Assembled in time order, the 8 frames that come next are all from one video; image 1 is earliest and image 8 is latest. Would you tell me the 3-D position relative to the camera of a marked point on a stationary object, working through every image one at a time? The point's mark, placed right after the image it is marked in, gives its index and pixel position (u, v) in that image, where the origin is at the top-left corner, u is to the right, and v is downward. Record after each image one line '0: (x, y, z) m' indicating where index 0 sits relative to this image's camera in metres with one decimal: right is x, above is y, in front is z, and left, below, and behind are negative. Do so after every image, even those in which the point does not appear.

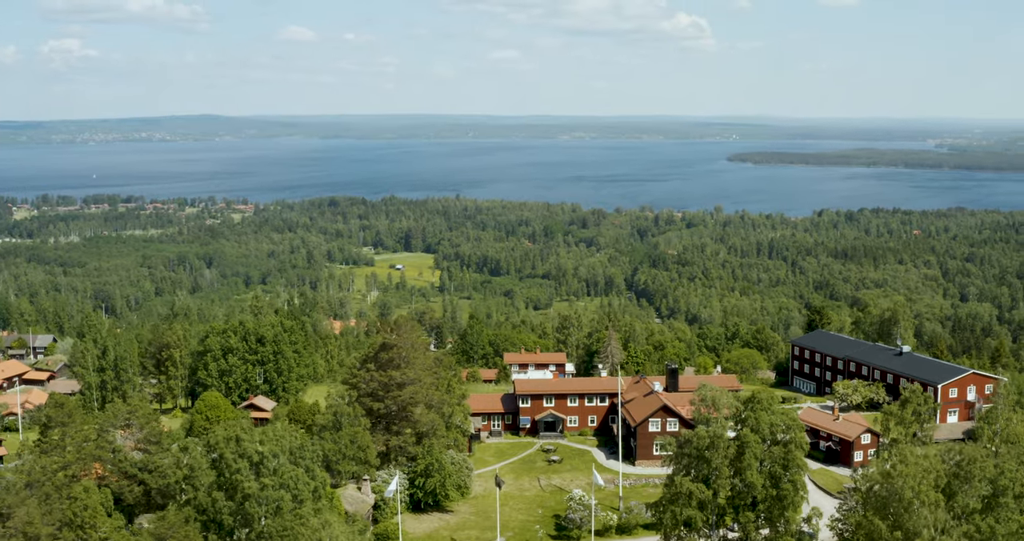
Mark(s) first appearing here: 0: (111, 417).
0: (-8.8, -3.2, +19.8) m
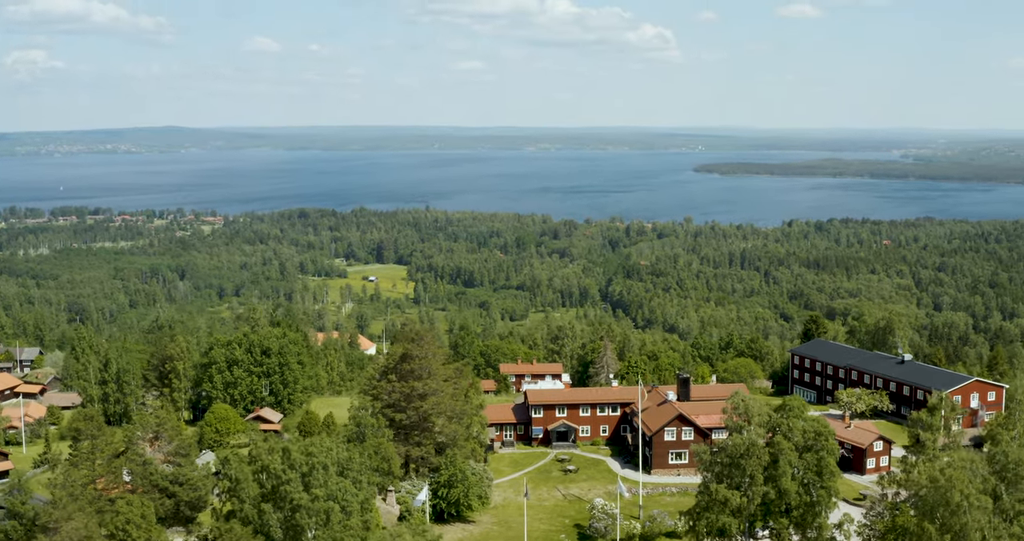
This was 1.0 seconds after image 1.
0: (-8.1, -3.5, +19.7) m
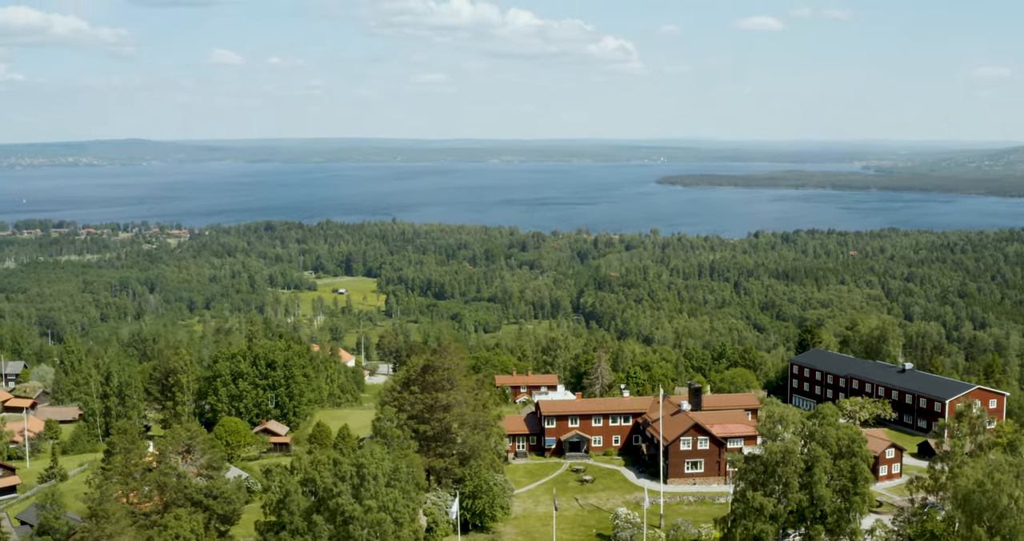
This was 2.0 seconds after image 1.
0: (-7.4, -3.7, +19.6) m
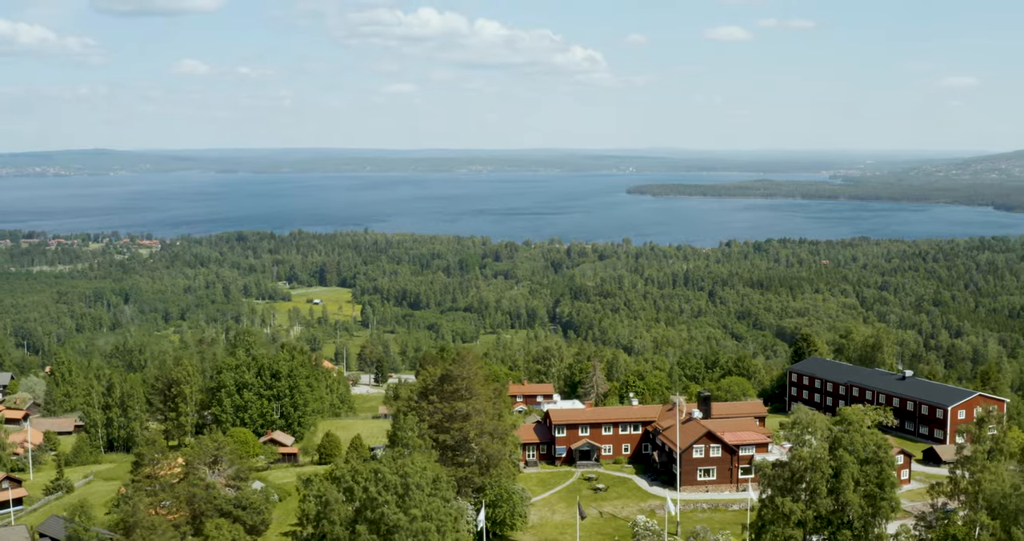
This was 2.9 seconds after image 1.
0: (-6.7, -4.0, +19.5) m
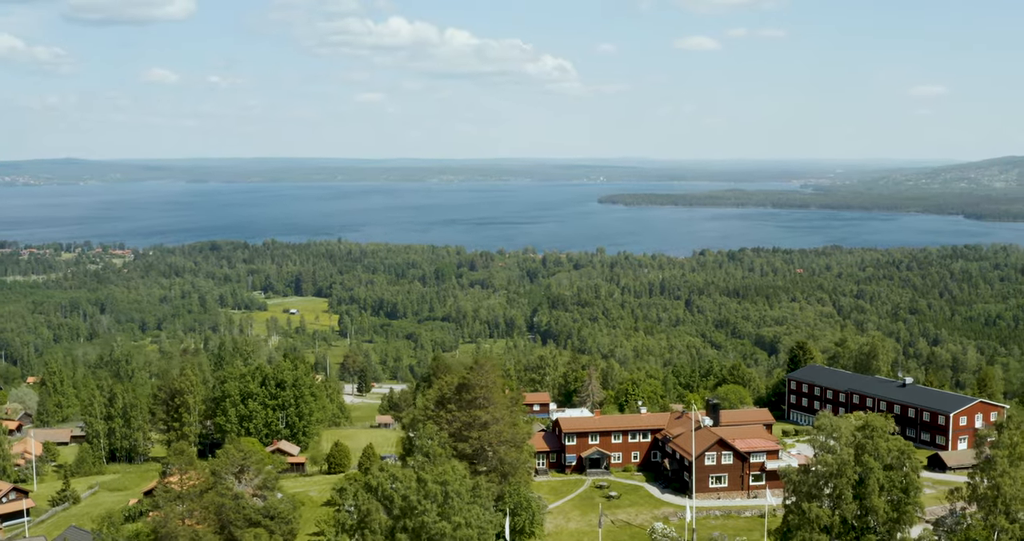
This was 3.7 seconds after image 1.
0: (-6.2, -4.2, +19.5) m
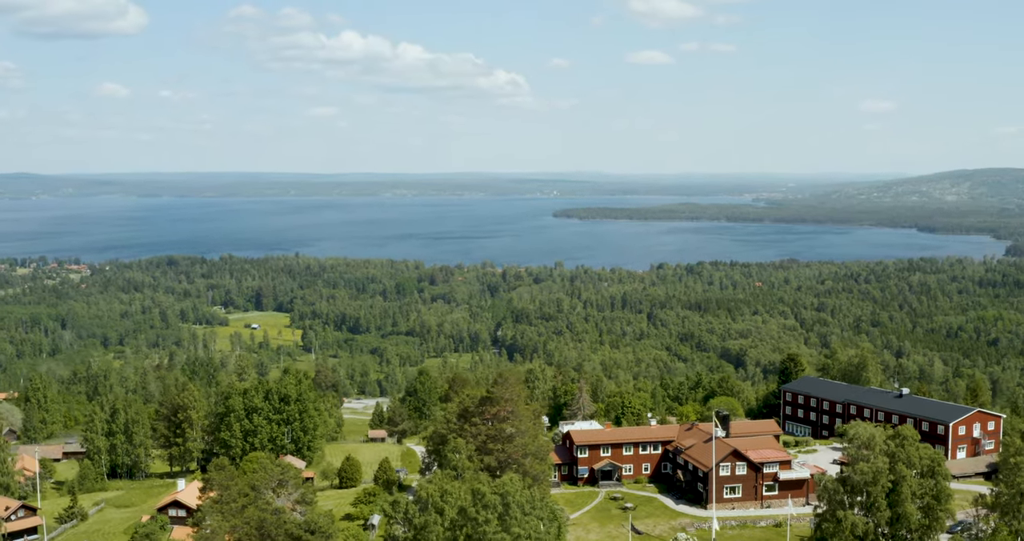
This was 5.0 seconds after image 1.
0: (-5.4, -4.5, +19.5) m
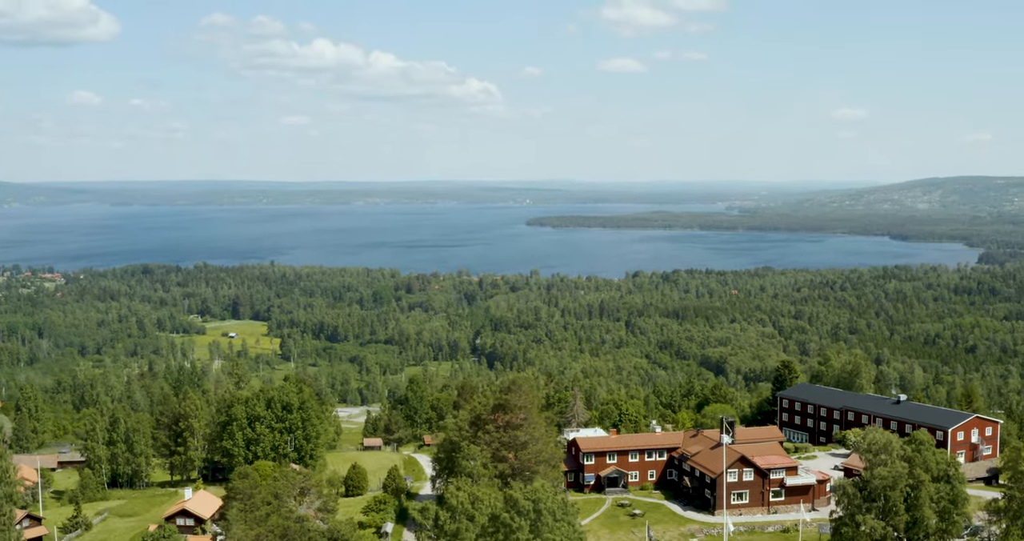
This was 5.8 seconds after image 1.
0: (-4.9, -4.6, +19.6) m
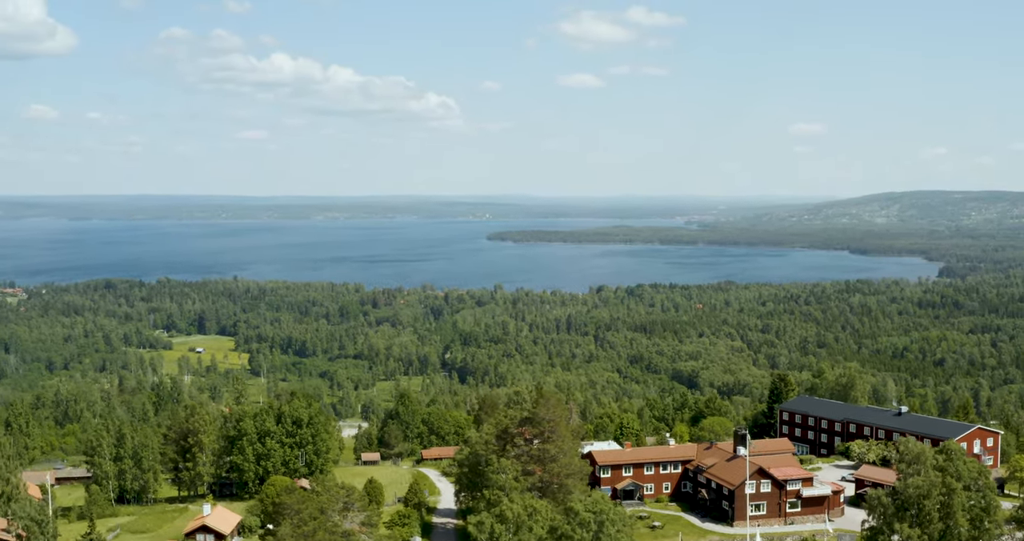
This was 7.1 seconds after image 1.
0: (-4.0, -5.0, +19.7) m
